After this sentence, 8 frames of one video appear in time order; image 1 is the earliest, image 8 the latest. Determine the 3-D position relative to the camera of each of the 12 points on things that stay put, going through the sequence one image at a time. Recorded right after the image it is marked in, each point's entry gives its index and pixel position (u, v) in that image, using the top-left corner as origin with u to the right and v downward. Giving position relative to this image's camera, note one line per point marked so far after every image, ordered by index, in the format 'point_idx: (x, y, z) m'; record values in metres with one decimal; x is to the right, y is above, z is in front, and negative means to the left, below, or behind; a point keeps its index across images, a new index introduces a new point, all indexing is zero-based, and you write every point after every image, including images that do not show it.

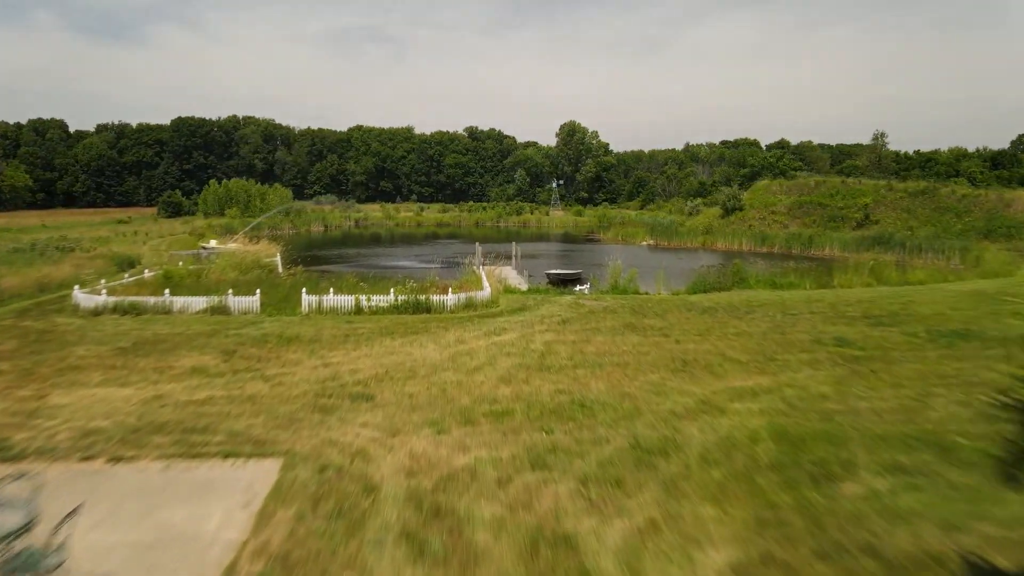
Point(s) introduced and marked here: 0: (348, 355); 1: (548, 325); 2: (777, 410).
0: (-3.4, -1.4, +15.7) m
1: (+0.9, -1.0, +19.5) m
2: (+4.0, -1.8, +11.5) m
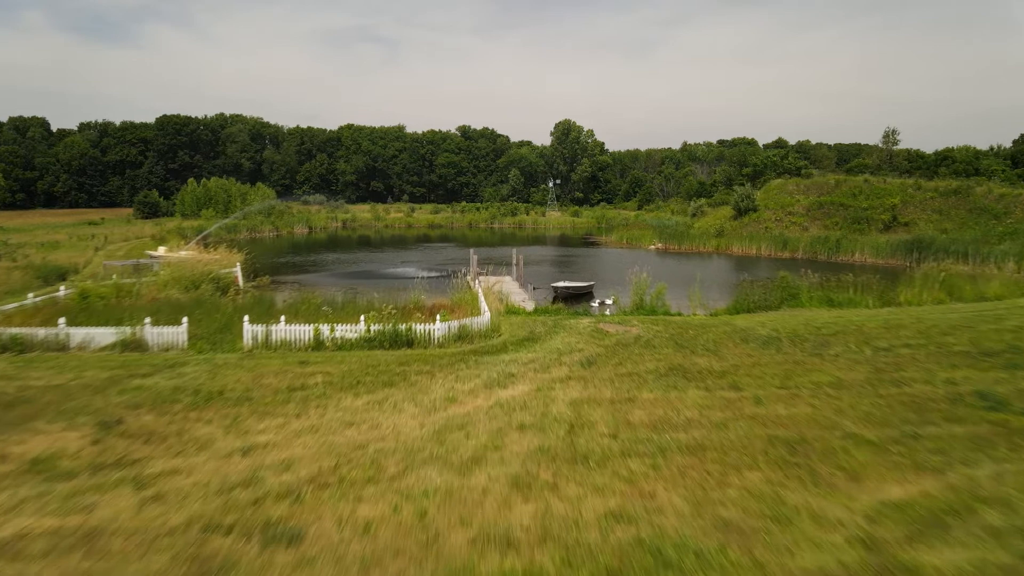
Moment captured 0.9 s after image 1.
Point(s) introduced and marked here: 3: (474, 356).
0: (-3.2, -2.0, +10.7) m
1: (+1.1, -1.5, +14.5) m
2: (+4.2, -2.4, +6.5) m
3: (-0.8, -1.4, +15.8) m
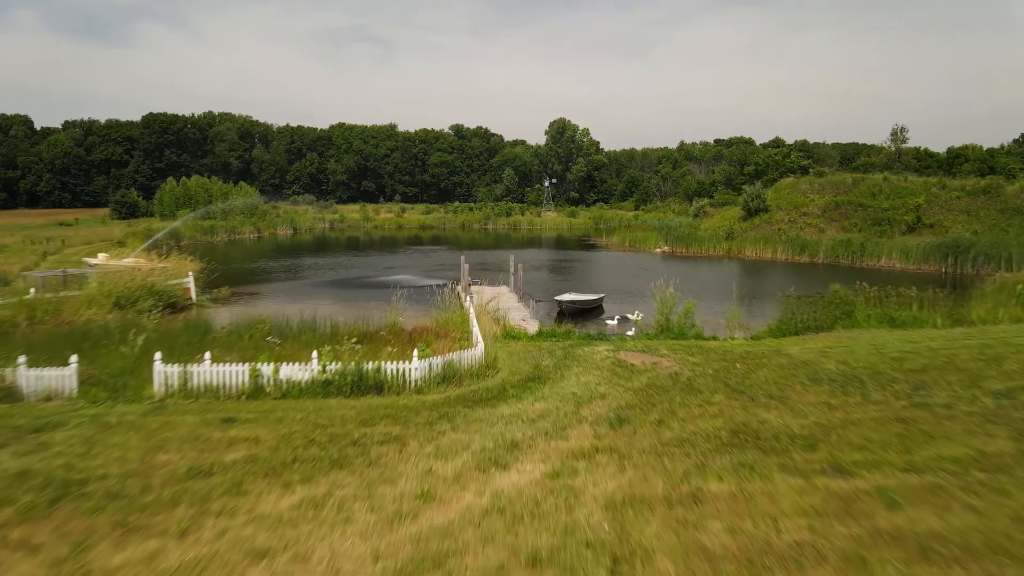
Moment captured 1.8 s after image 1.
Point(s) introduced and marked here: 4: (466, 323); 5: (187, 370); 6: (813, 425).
0: (-3.1, -2.4, +6.6) m
1: (+1.1, -2.0, +10.5) m
2: (+4.3, -2.8, +2.5) m
3: (-0.8, -1.9, +11.7) m
4: (-1.0, -0.8, +17.3) m
5: (-5.2, -1.3, +12.2) m
6: (+4.2, -1.9, +10.8) m
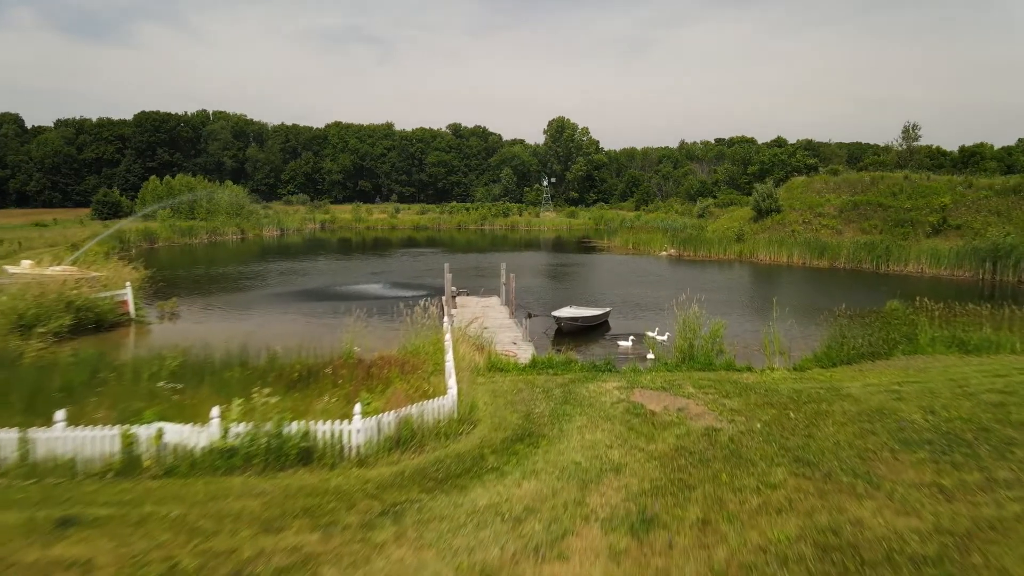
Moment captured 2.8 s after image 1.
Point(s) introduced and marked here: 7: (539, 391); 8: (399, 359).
0: (-3.3, -2.7, +3.0) m
1: (+0.9, -2.3, +6.9) m
2: (+4.1, -3.2, -1.1) m
3: (-1.0, -2.2, +8.2) m
4: (-1.3, -1.2, +13.7) m
5: (-5.4, -1.7, +8.7) m
6: (+4.0, -2.3, +7.2) m
7: (+0.4, -1.7, +13.1) m
8: (-2.0, -1.2, +13.6) m
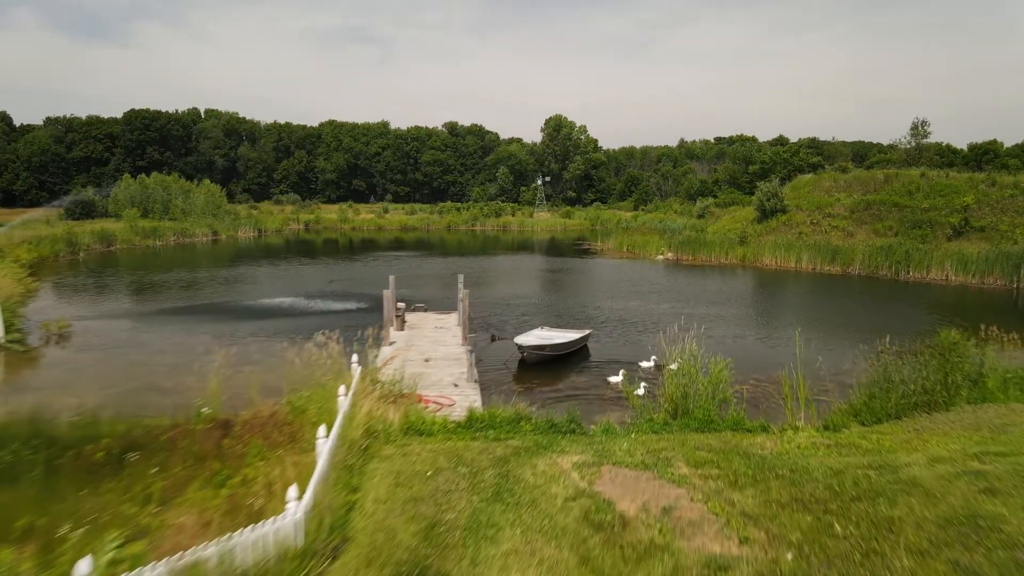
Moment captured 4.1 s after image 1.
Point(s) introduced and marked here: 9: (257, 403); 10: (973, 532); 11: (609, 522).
0: (-4.4, -3.2, -1.0) m
1: (-0.1, -2.8, +2.9) m
2: (+3.0, -3.6, -5.1) m
3: (-2.0, -2.6, +4.2) m
4: (-2.3, -1.6, +9.7) m
5: (-6.4, -2.1, +4.6) m
6: (+2.9, -2.7, +3.2) m
7: (-0.6, -2.2, +9.1) m
8: (-3.0, -1.7, +9.6) m
9: (-3.5, -1.6, +10.8) m
10: (+4.4, -2.3, +7.4) m
11: (+1.0, -2.3, +7.7) m
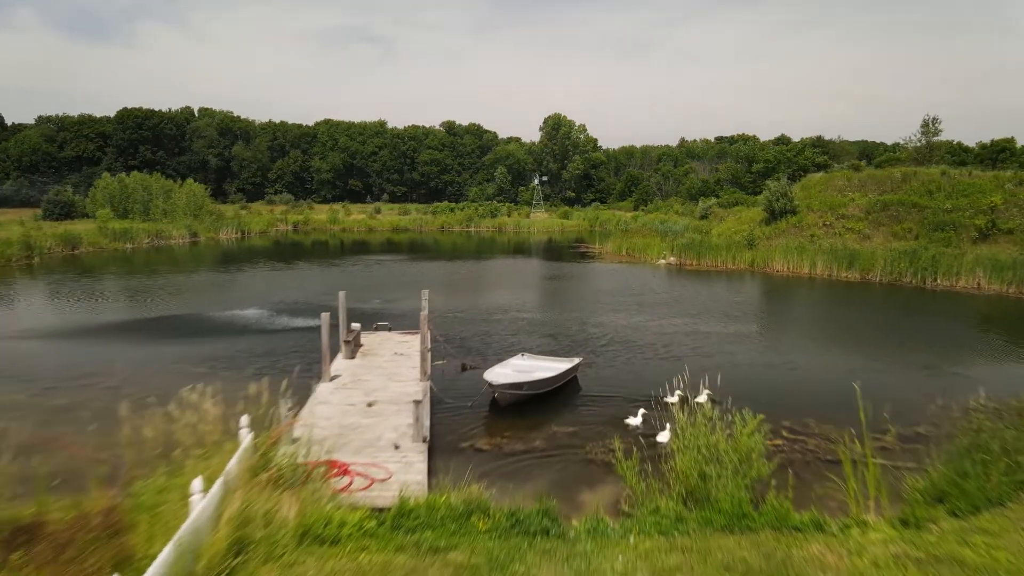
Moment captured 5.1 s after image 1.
0: (-4.9, -3.5, -4.2) m
1: (-0.7, -3.1, -0.4) m
2: (+2.5, -4.0, -8.4) m
3: (-2.5, -3.0, +0.9) m
4: (-2.8, -2.0, +6.4) m
5: (-7.0, -2.5, +1.4) m
6: (+2.4, -3.1, 0.0) m
7: (-1.1, -2.5, +5.8) m
8: (-3.5, -2.0, +6.4) m
9: (-4.1, -2.0, +7.5) m
10: (+3.9, -2.7, +4.1) m
11: (+0.4, -2.7, +4.4) m
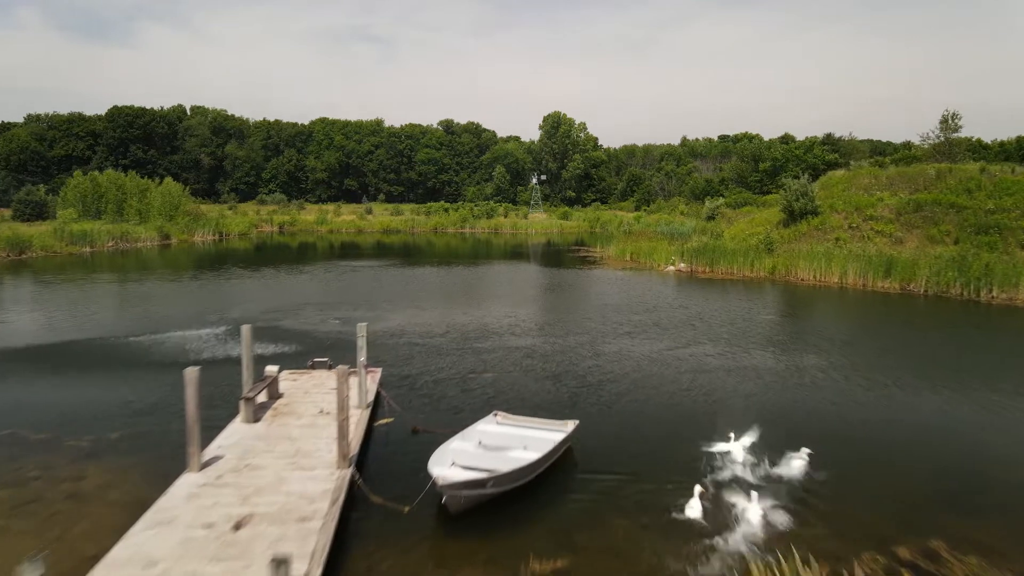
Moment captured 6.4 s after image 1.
0: (-5.4, -4.0, -8.7) m
1: (-1.1, -3.6, -4.8) m
2: (+2.1, -4.5, -12.8) m
3: (-3.0, -3.5, -3.6) m
4: (-3.3, -2.5, +1.9) m
5: (-7.4, -2.9, -3.1) m
6: (+2.0, -3.6, -4.5) m
7: (-1.6, -3.0, +1.3) m
8: (-4.0, -2.5, +1.9) m
9: (-4.5, -2.4, +3.0) m
10: (+3.4, -3.1, -0.4) m
11: (0.0, -3.2, -0.1) m
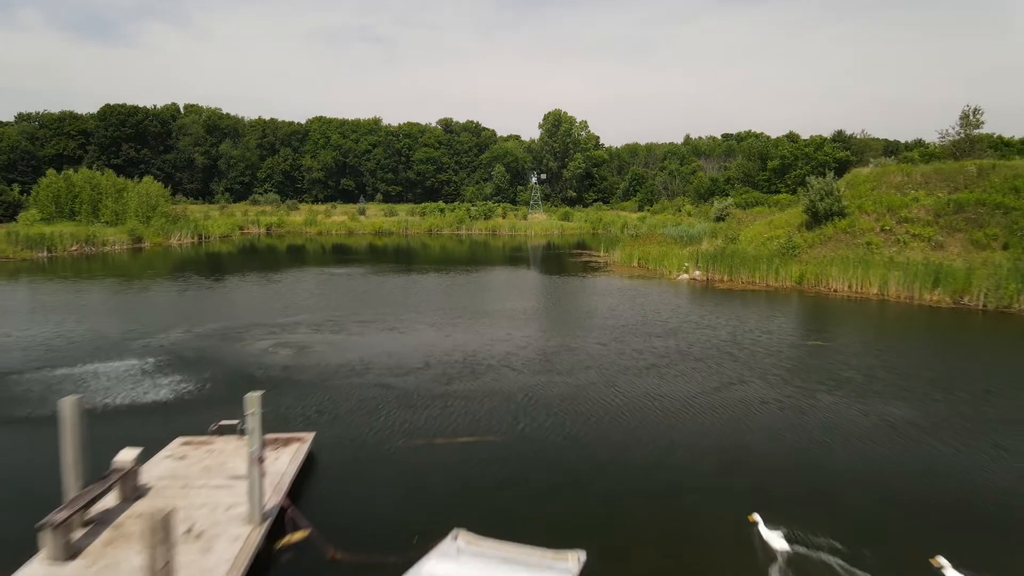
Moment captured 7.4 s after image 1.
0: (-5.6, -4.5, -12.8) m
1: (-1.4, -4.1, -8.9) m
2: (+1.7, -5.0, -16.9) m
3: (-3.3, -4.0, -7.7) m
4: (-3.6, -3.0, -2.2) m
5: (-7.7, -3.4, -7.2) m
6: (+1.7, -4.1, -8.6) m
7: (-1.8, -3.5, -2.8) m
8: (-4.3, -3.0, -2.2) m
9: (-4.8, -2.9, -1.1) m
10: (+3.1, -3.6, -4.5) m
11: (-0.3, -3.6, -4.2) m
